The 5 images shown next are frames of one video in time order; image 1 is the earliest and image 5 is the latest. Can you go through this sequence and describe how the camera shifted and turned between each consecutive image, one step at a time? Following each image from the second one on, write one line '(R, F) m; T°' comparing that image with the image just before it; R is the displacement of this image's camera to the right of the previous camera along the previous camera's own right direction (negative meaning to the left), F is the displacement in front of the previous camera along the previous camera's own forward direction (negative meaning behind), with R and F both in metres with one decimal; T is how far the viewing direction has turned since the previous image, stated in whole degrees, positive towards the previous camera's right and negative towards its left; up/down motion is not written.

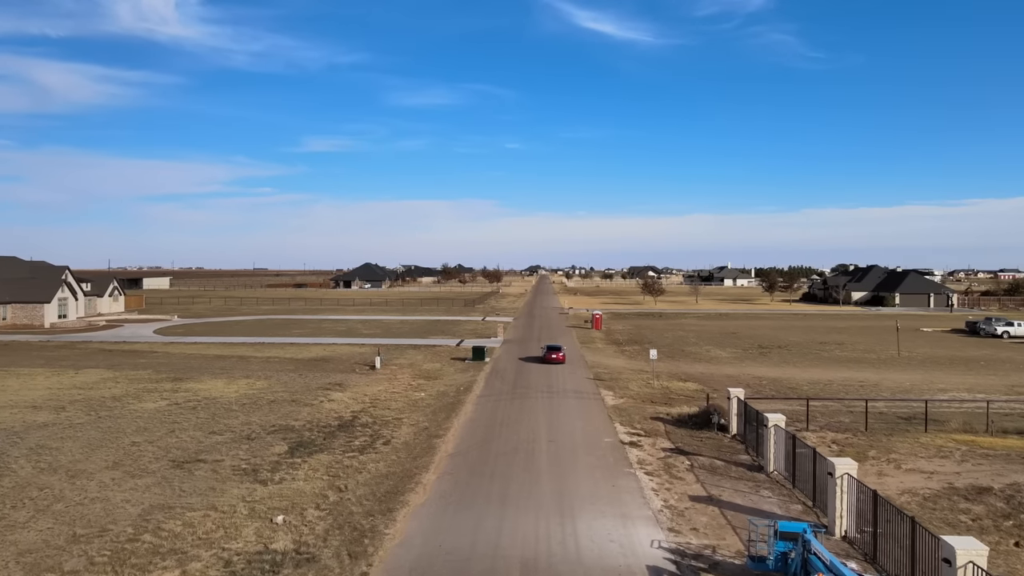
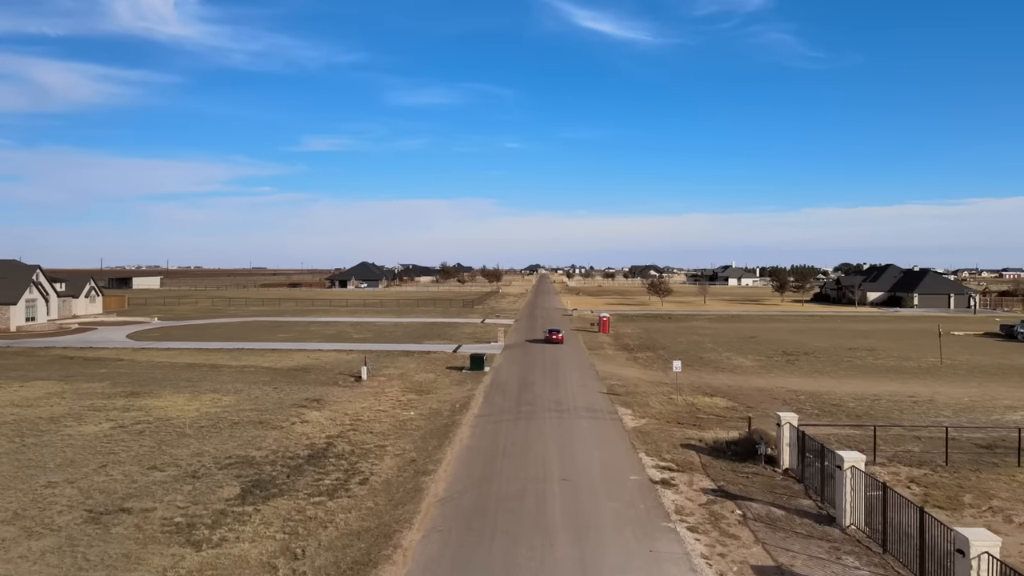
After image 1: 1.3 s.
(-0.1, +2.7) m; 0°
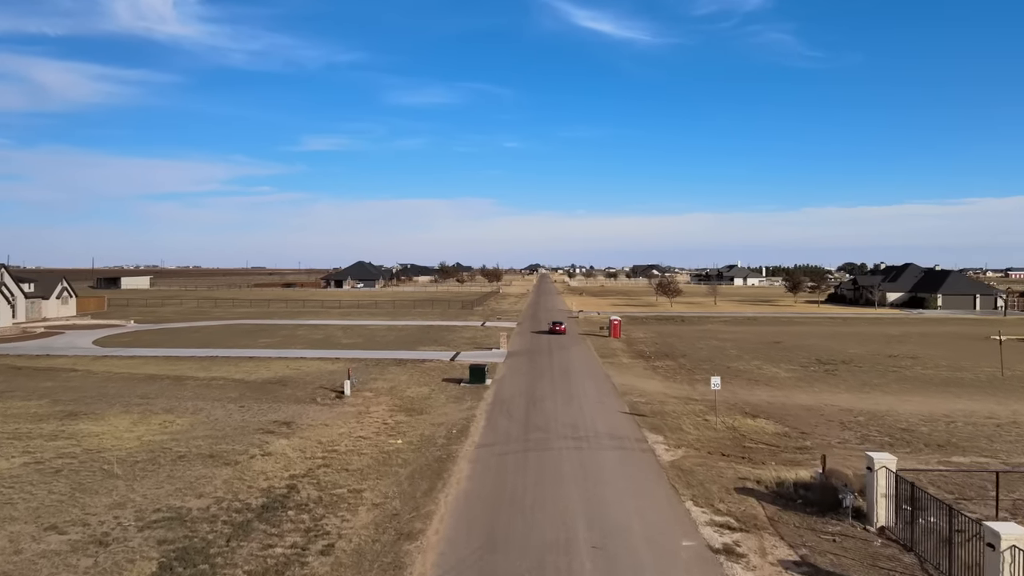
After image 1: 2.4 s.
(-0.2, +3.0) m; 0°
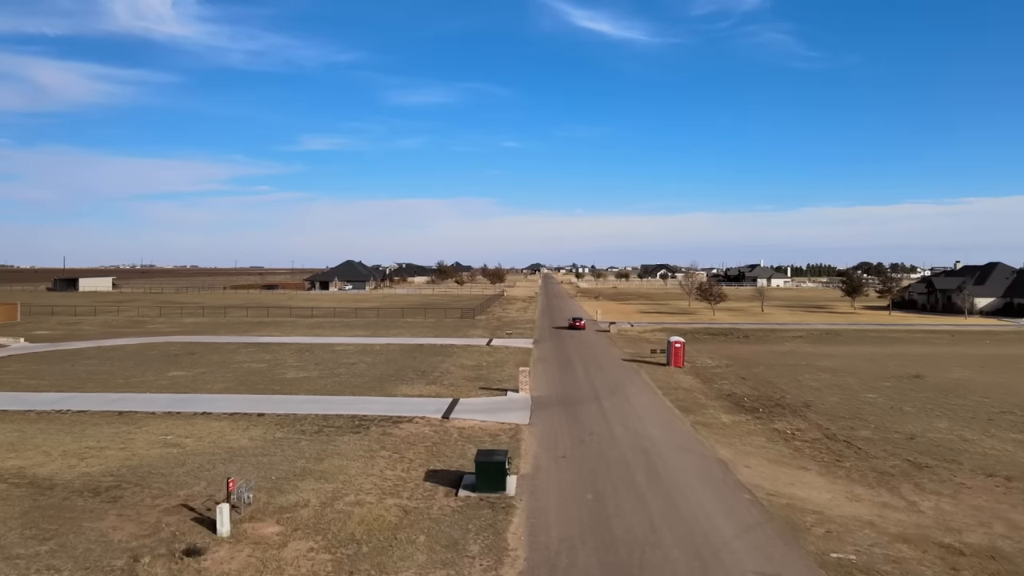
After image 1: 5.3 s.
(-0.6, +10.2) m; 0°
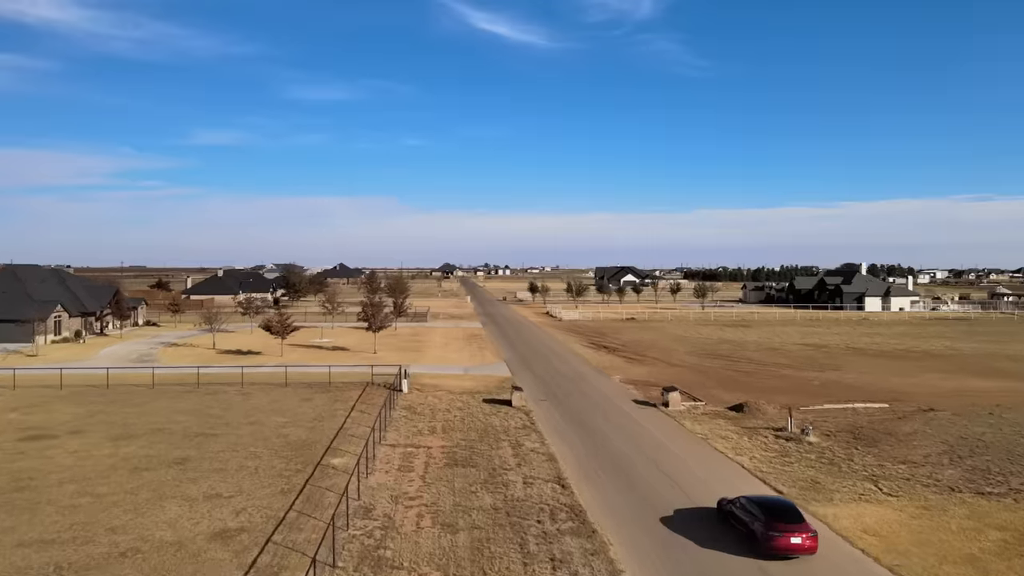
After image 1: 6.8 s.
(-2.3, +16.1) m; +7°
